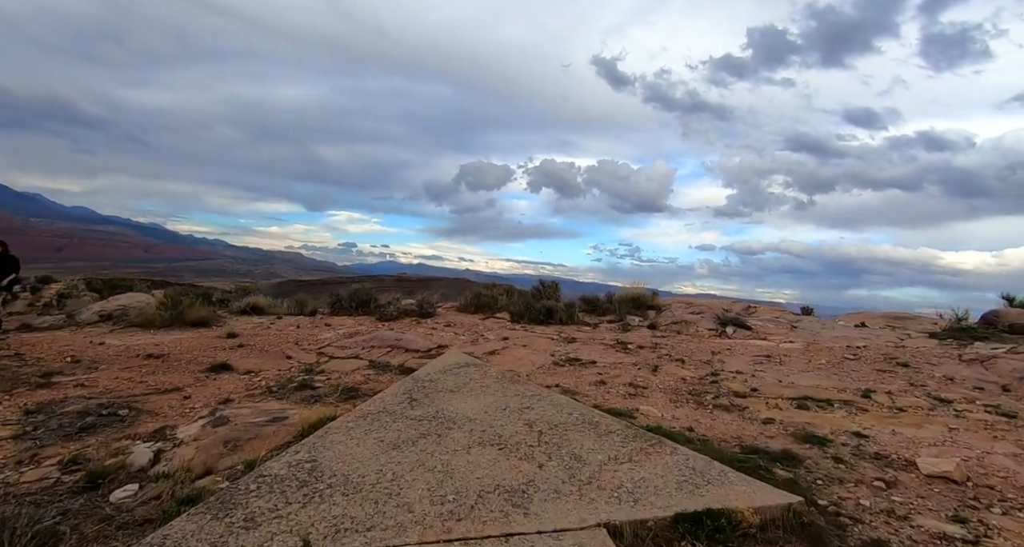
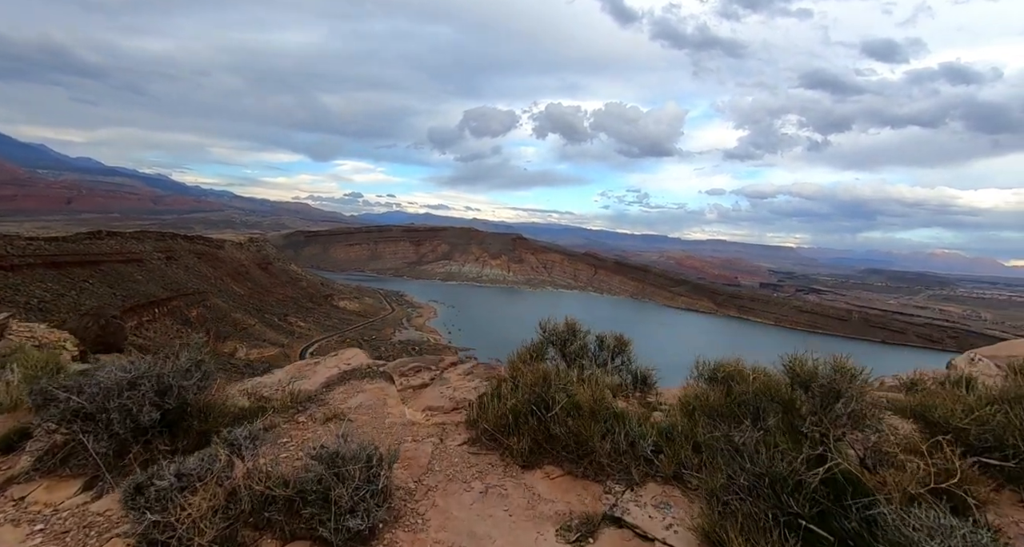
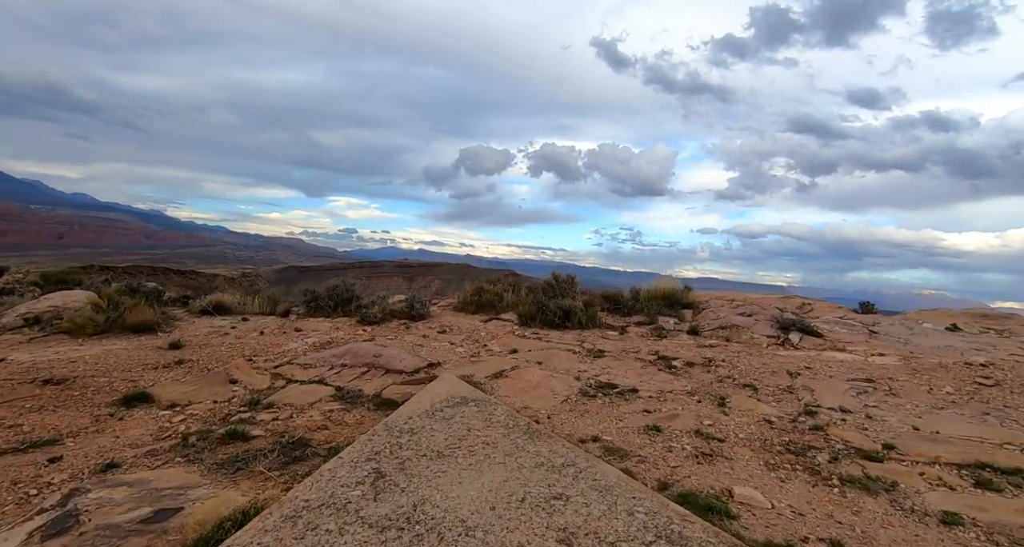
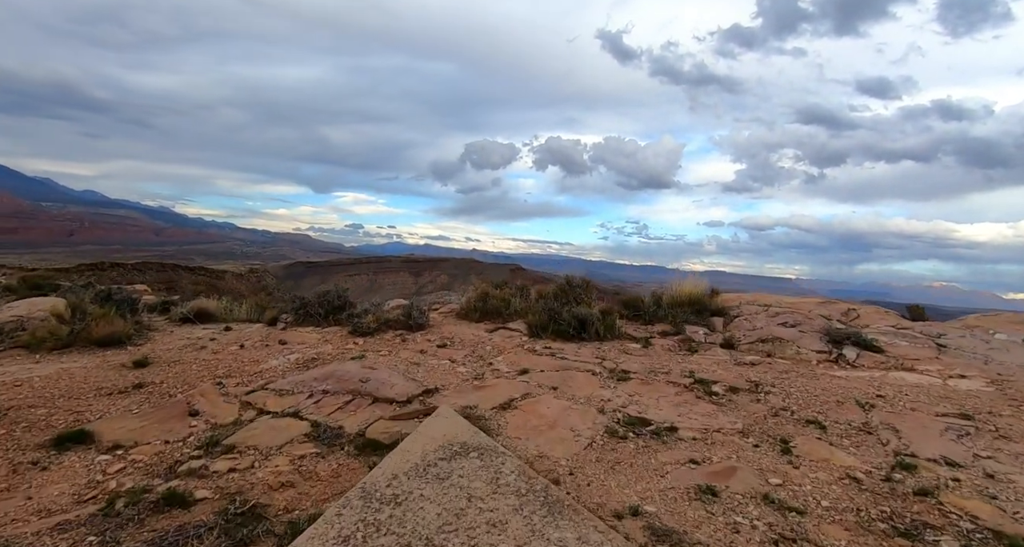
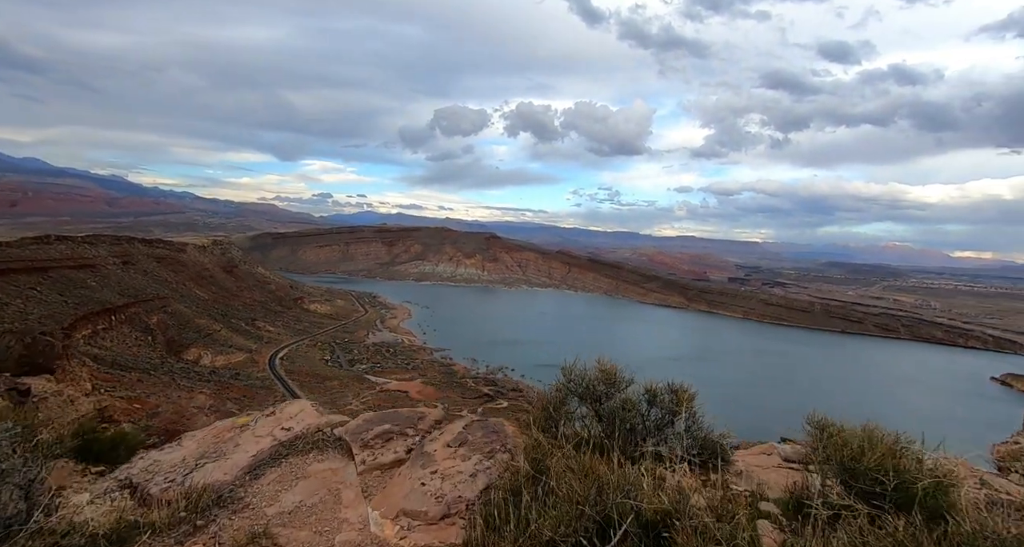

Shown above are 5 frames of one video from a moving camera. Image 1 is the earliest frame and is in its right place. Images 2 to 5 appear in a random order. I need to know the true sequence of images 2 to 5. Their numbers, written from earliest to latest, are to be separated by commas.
3, 4, 2, 5
